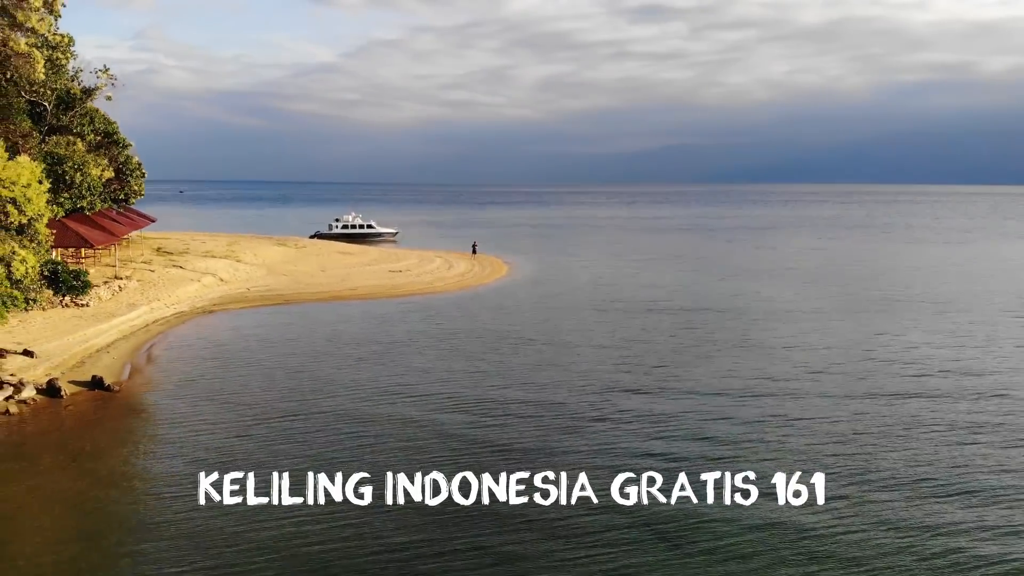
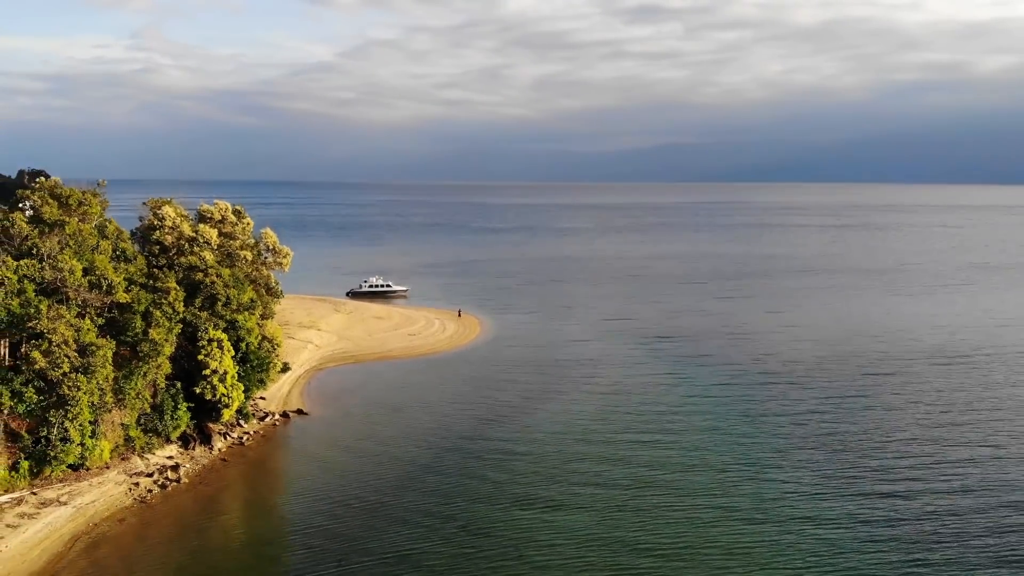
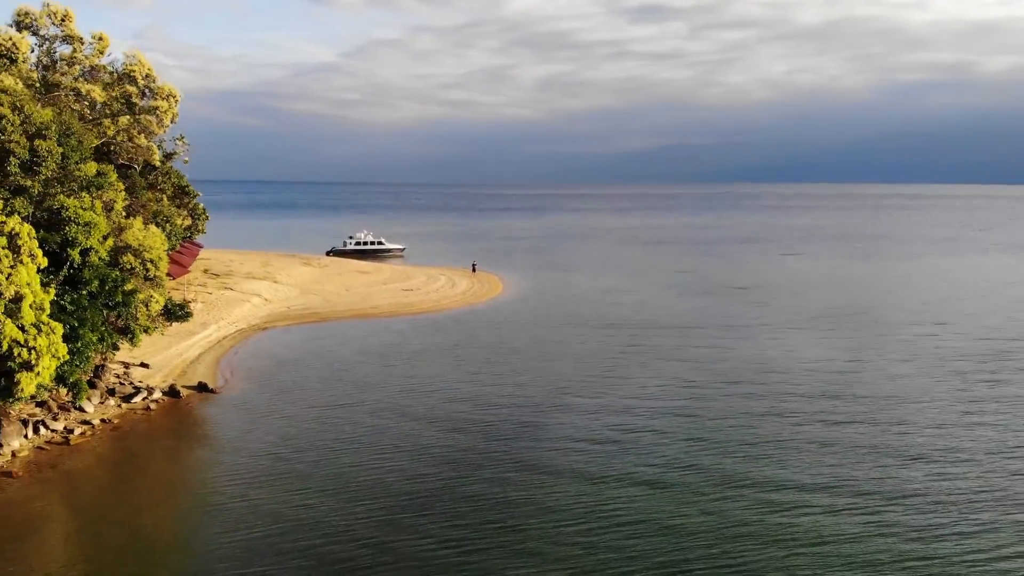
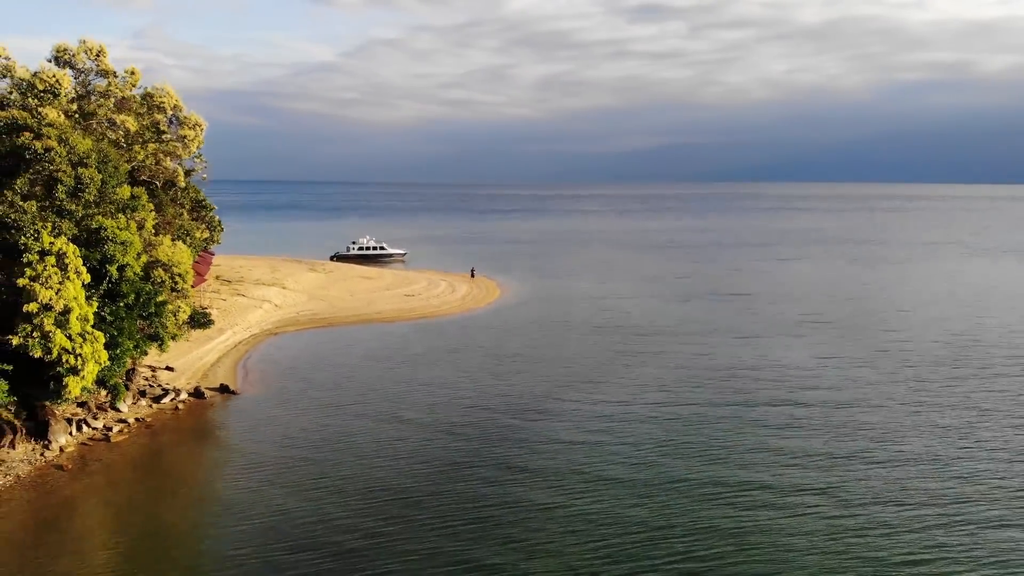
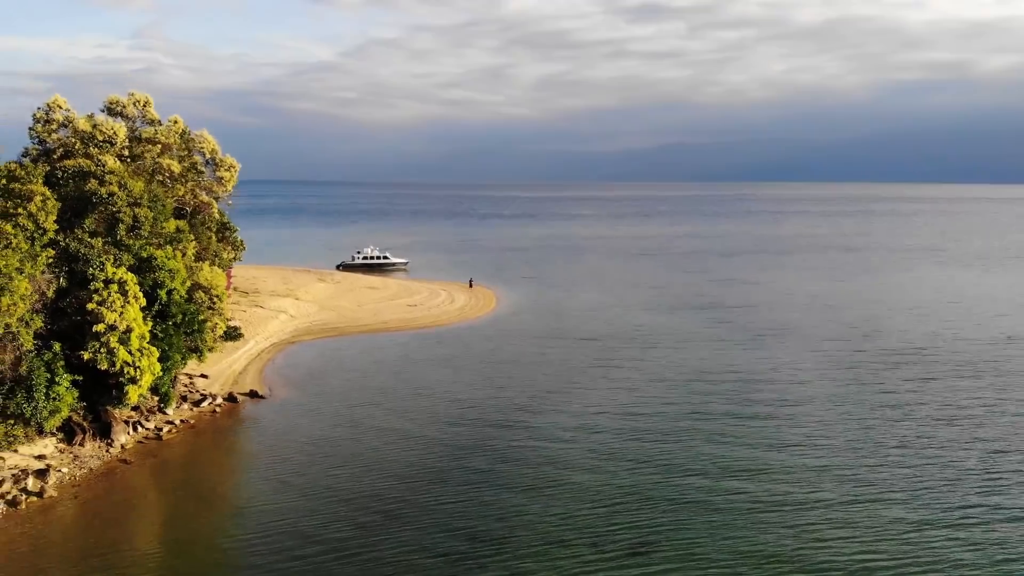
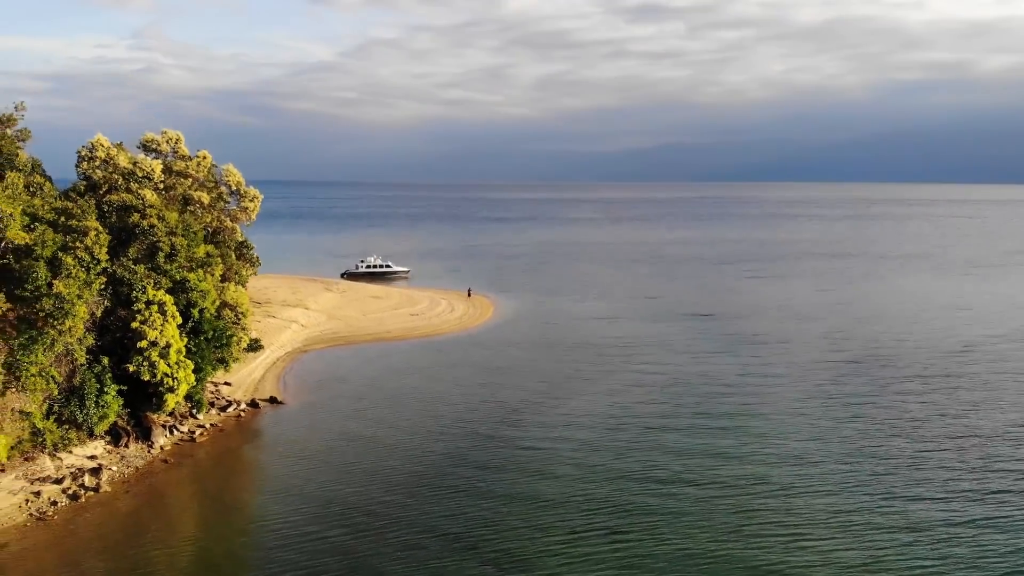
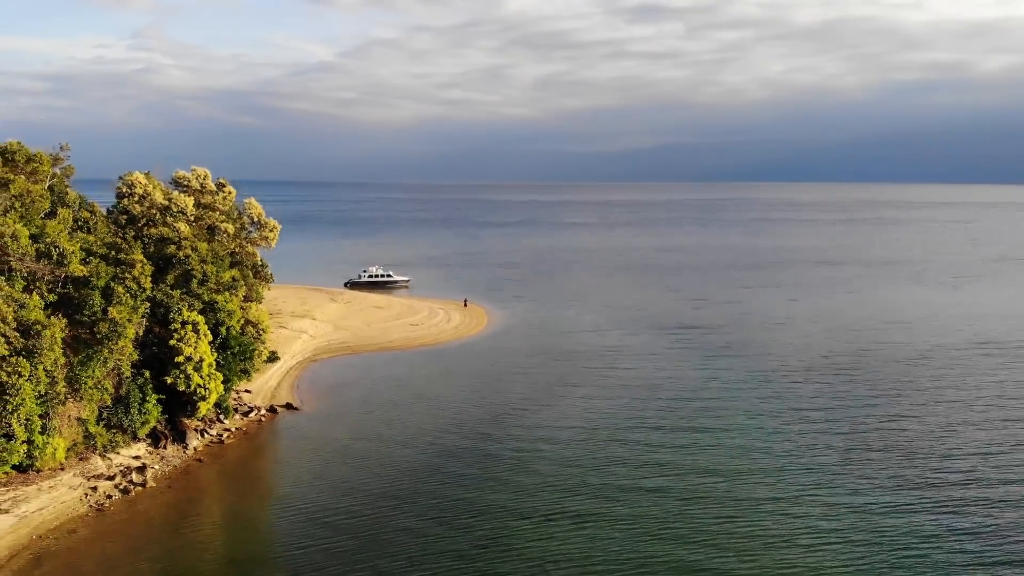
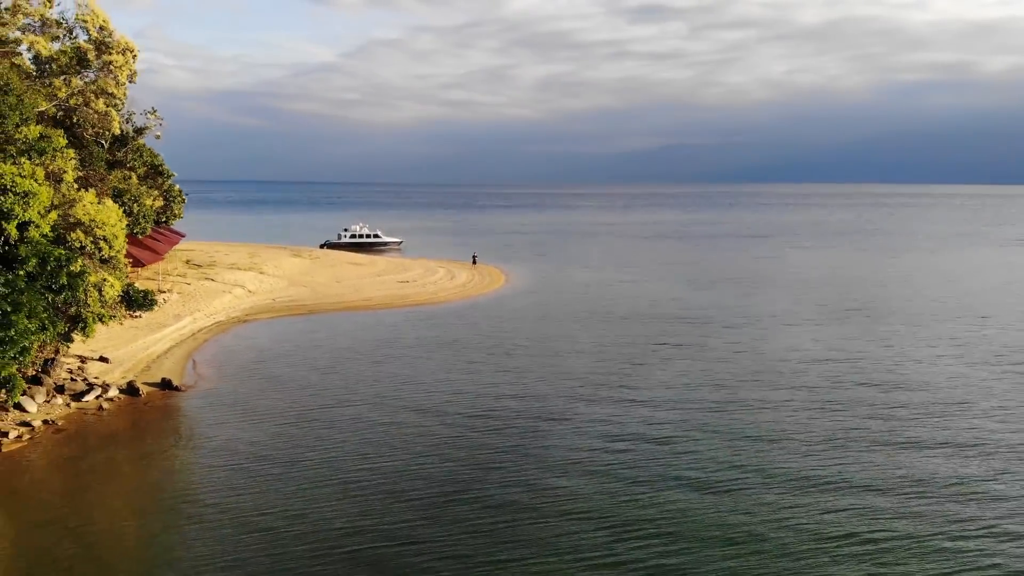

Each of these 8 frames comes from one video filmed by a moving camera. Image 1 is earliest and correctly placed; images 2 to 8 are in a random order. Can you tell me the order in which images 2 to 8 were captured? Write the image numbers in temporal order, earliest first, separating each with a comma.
8, 3, 4, 5, 6, 7, 2
